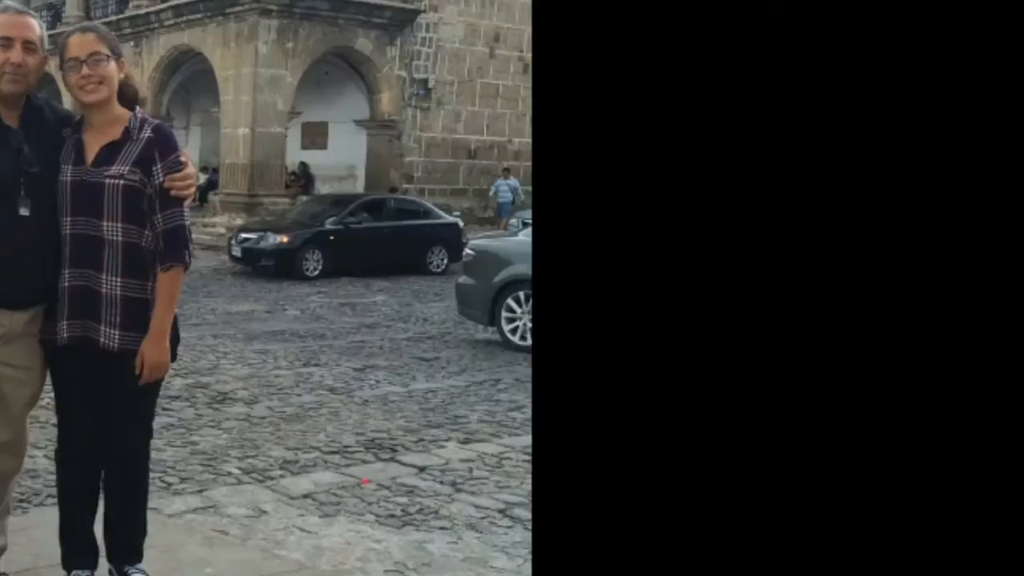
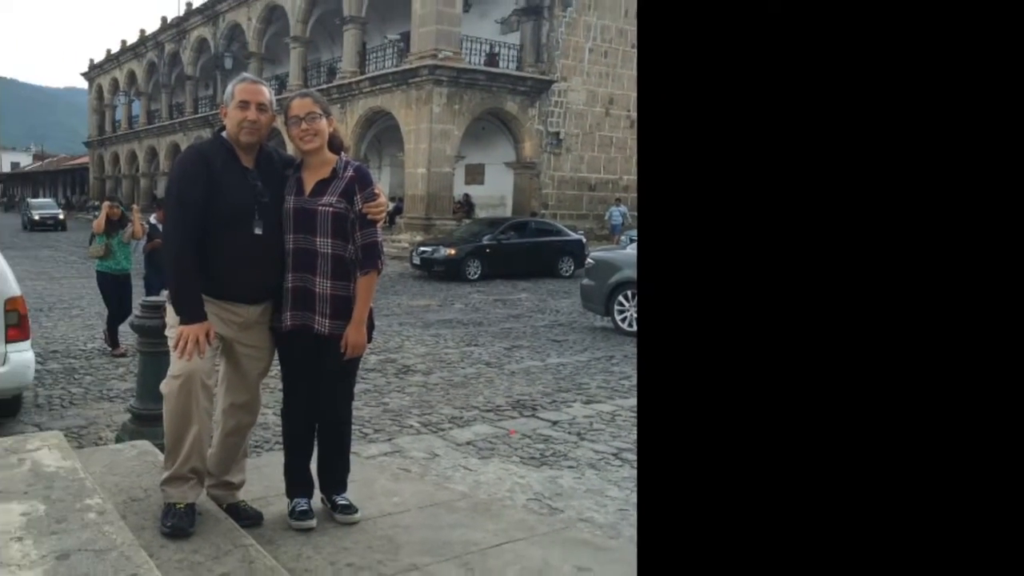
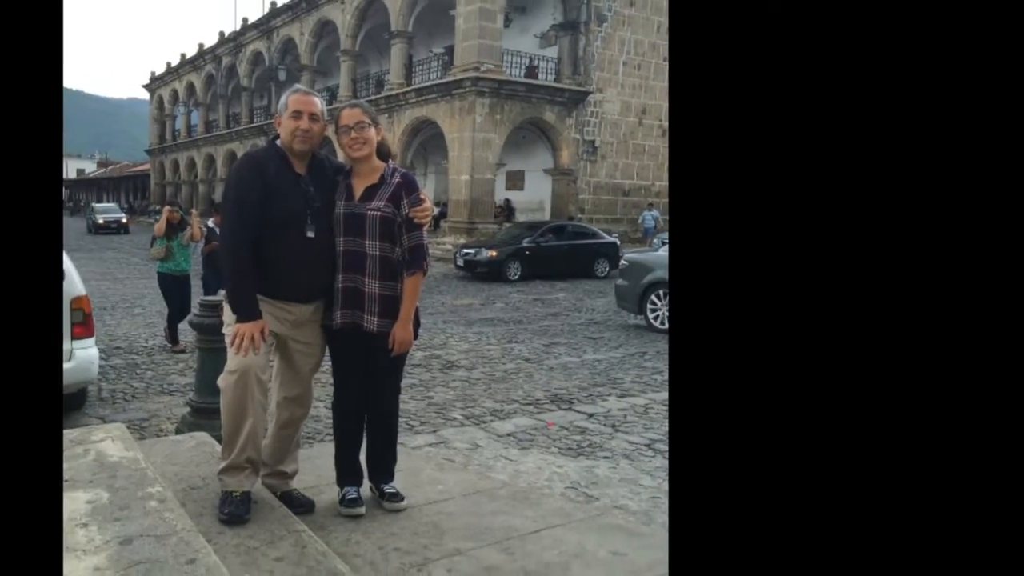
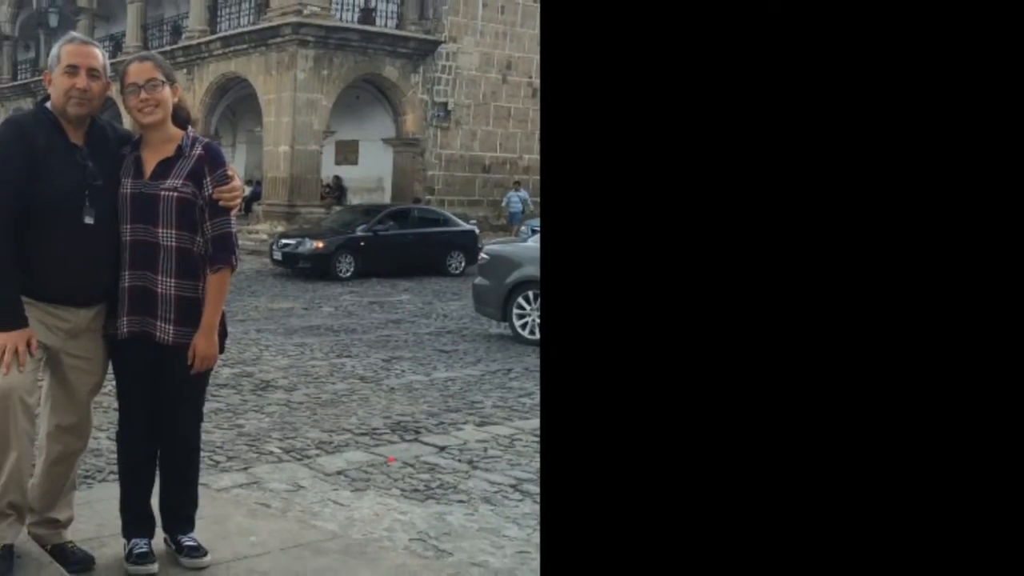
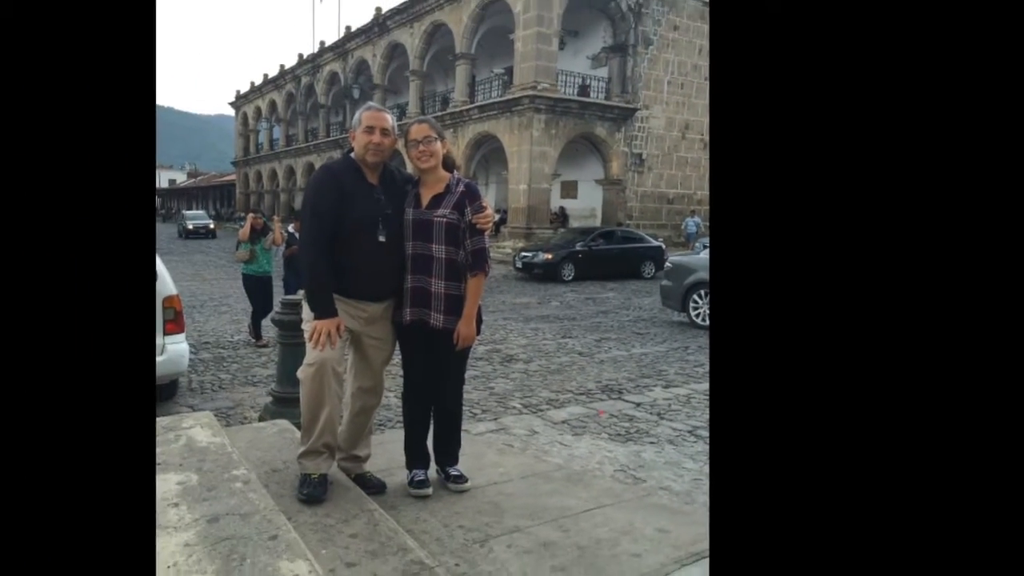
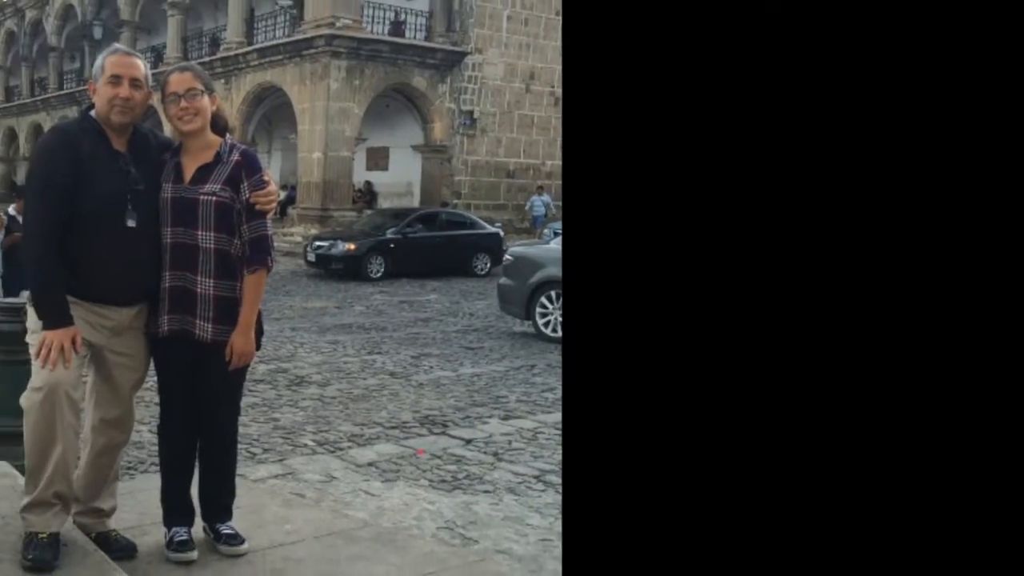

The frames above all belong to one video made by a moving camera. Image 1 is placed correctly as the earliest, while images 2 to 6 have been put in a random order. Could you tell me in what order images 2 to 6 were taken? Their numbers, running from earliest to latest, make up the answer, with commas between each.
4, 6, 2, 3, 5
